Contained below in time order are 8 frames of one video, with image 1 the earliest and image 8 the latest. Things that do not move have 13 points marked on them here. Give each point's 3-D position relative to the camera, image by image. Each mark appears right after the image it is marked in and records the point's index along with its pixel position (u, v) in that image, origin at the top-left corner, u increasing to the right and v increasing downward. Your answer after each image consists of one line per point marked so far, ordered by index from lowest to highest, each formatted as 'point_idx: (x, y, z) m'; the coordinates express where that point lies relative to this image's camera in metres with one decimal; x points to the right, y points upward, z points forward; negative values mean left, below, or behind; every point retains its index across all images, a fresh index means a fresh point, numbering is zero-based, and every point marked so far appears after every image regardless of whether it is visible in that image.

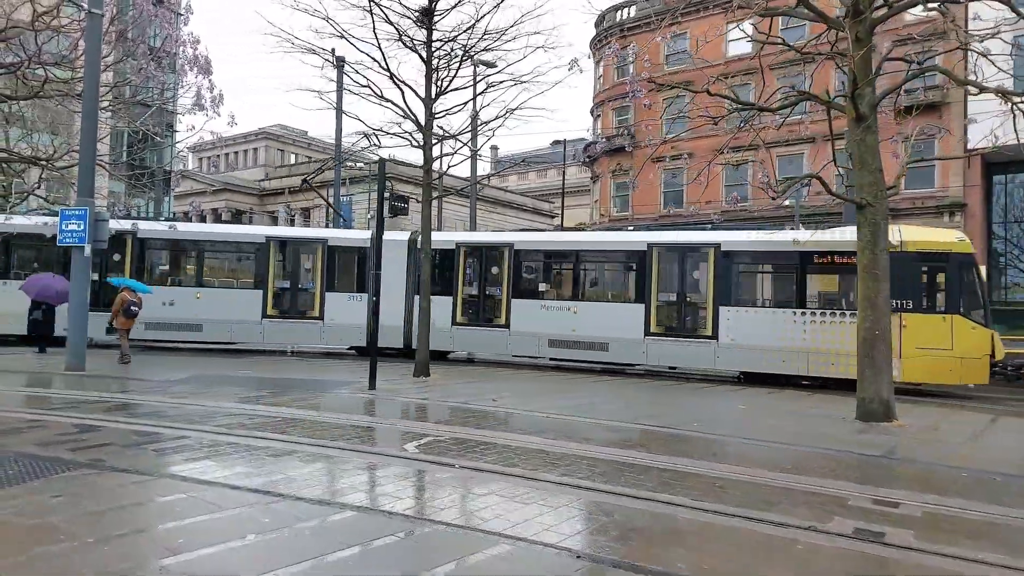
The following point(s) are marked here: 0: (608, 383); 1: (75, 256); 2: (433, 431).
0: (+2.3, -2.2, +14.4) m
1: (-9.4, +0.7, +13.3) m
2: (-1.1, -2.0, +8.7) m
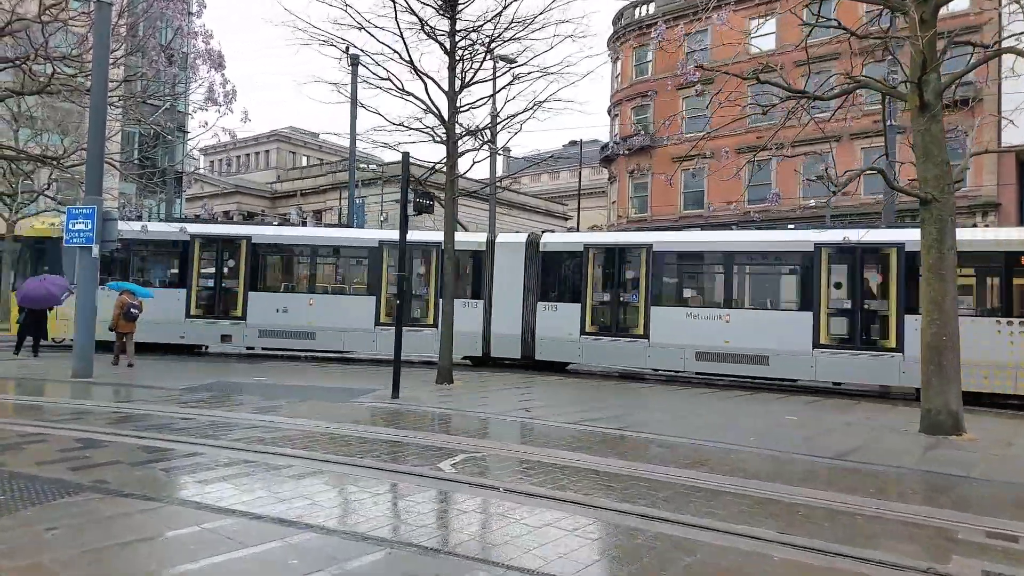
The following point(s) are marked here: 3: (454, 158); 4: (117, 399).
0: (+2.9, -2.3, +13.6) m
1: (-8.8, +0.7, +12.6) m
2: (-0.6, -2.0, +7.9) m
3: (-1.3, +2.9, +13.7) m
4: (-6.6, -1.9, +10.5) m
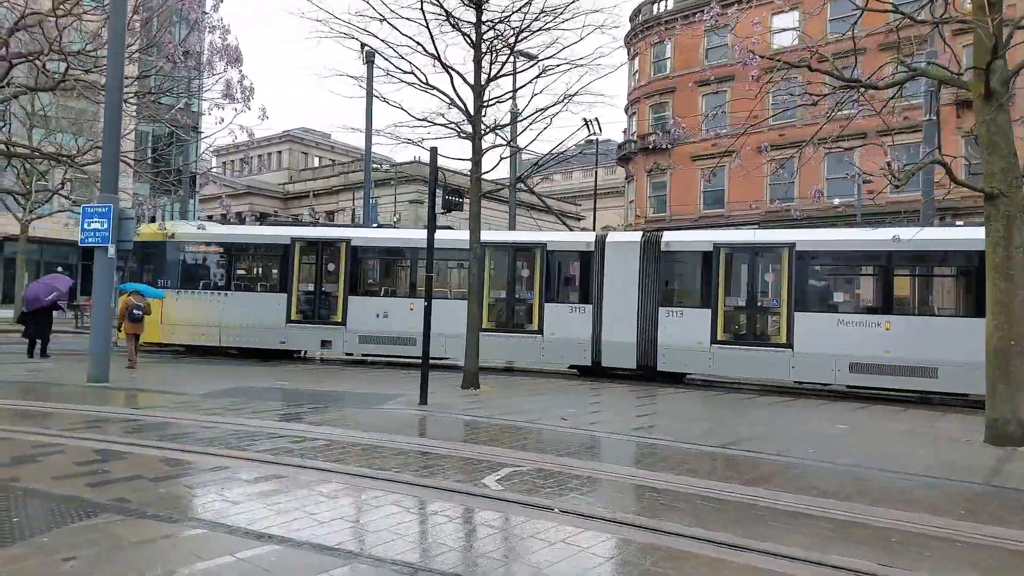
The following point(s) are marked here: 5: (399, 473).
0: (+3.5, -2.3, +13.1) m
1: (-8.2, +0.6, +12.2) m
2: (0.0, -2.0, +7.4) m
3: (-0.7, +2.9, +13.2) m
4: (-6.1, -1.9, +10.0) m
5: (-1.2, -2.0, +6.7) m
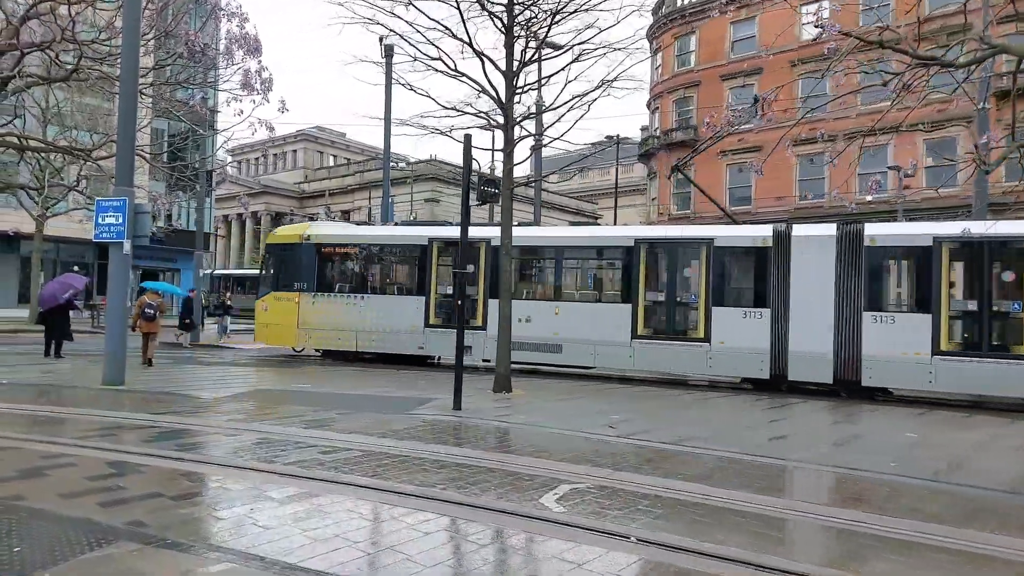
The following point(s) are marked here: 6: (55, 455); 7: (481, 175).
0: (+4.2, -2.2, +12.3) m
1: (-7.5, +0.7, +11.7) m
2: (+0.6, -2.0, +6.7) m
3: (0.0, +2.9, +12.5) m
4: (-5.5, -1.8, +9.4) m
5: (-0.7, -1.9, +6.0) m
6: (-4.8, -1.8, +6.5) m
7: (-0.5, +1.9, +10.2) m
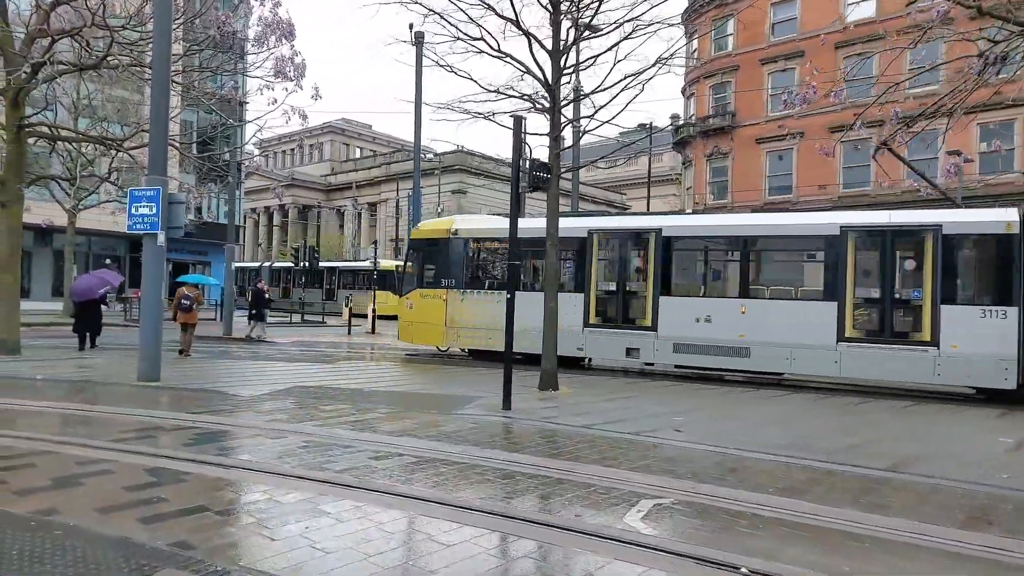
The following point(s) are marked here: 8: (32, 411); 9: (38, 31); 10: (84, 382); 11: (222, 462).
0: (+5.1, -2.1, +11.5) m
1: (-6.6, +0.8, +11.3) m
2: (+1.2, -1.9, +6.0) m
3: (+0.9, +3.1, +11.8) m
4: (-4.7, -1.7, +9.0) m
5: (0.0, -1.9, +5.4) m
6: (-4.1, -1.7, +6.1) m
7: (+0.3, +2.0, +9.6) m
8: (-6.6, -1.7, +8.5) m
9: (-10.1, +5.5, +13.3) m
10: (-7.6, -1.7, +11.1) m
11: (-2.9, -1.7, +6.2) m
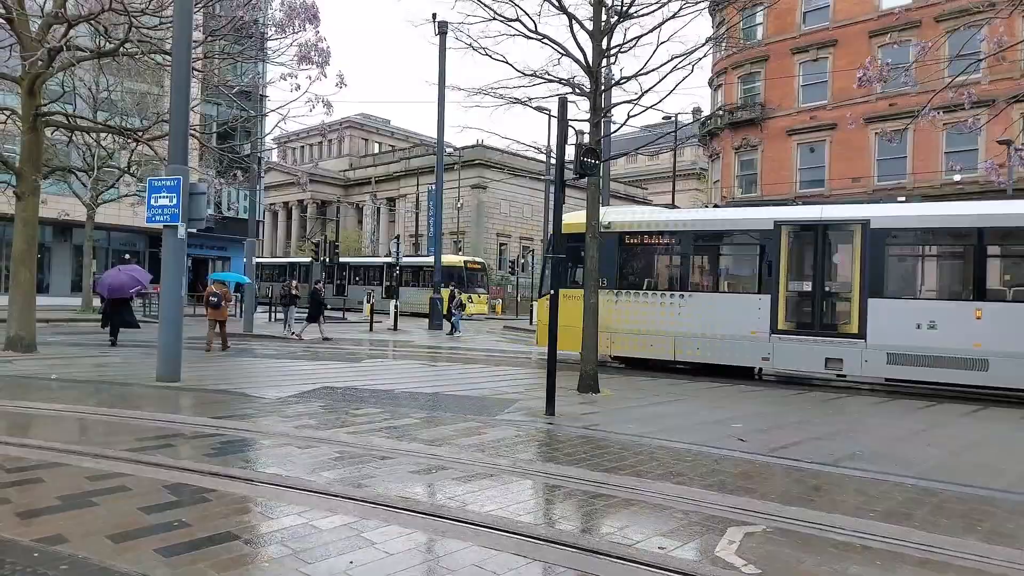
0: (+5.7, -2.0, +10.7) m
1: (-6.0, +0.9, +10.7) m
2: (+1.8, -1.9, +5.3) m
3: (+1.6, +3.1, +11.1) m
4: (-4.1, -1.7, +8.4) m
5: (+0.5, -1.8, +4.7) m
6: (-3.6, -1.6, +5.5) m
7: (+0.9, +2.1, +8.9) m
8: (-6.0, -1.6, +8.0) m
9: (-9.4, +5.6, +12.8) m
10: (-7.0, -1.6, +10.5) m
11: (-2.4, -1.7, +5.6) m
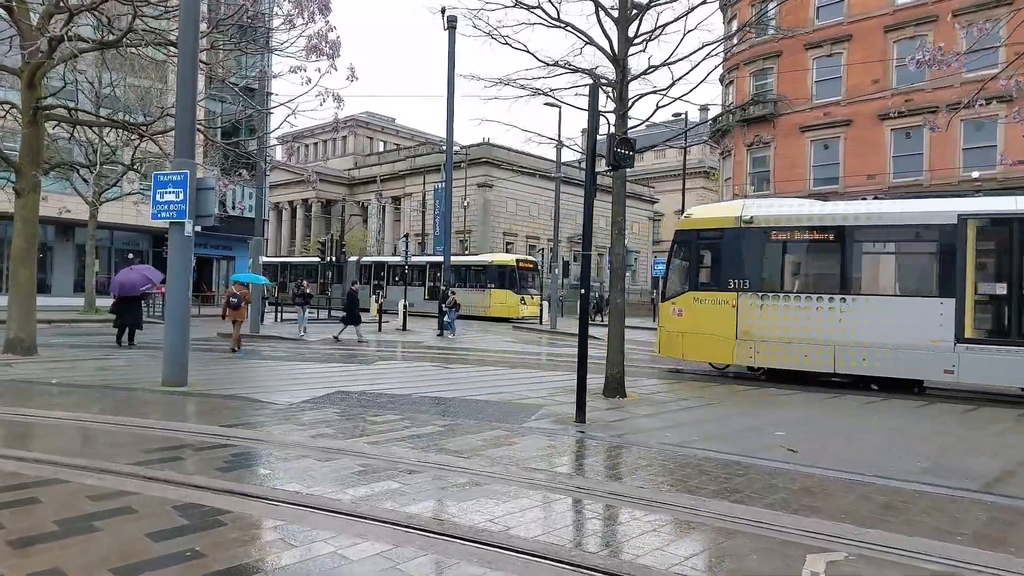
0: (+6.1, -2.0, +10.1) m
1: (-5.6, +0.9, +10.2) m
2: (+2.1, -1.8, +4.8) m
3: (+1.9, +3.2, +10.5) m
4: (-3.7, -1.7, +7.9) m
5: (+0.9, -1.8, +4.2) m
6: (-3.2, -1.6, +5.0) m
7: (+1.3, +2.1, +8.3) m
8: (-5.6, -1.6, +7.5) m
9: (-9.0, +5.6, +12.3) m
10: (-6.6, -1.6, +10.1) m
11: (-2.0, -1.7, +5.1) m
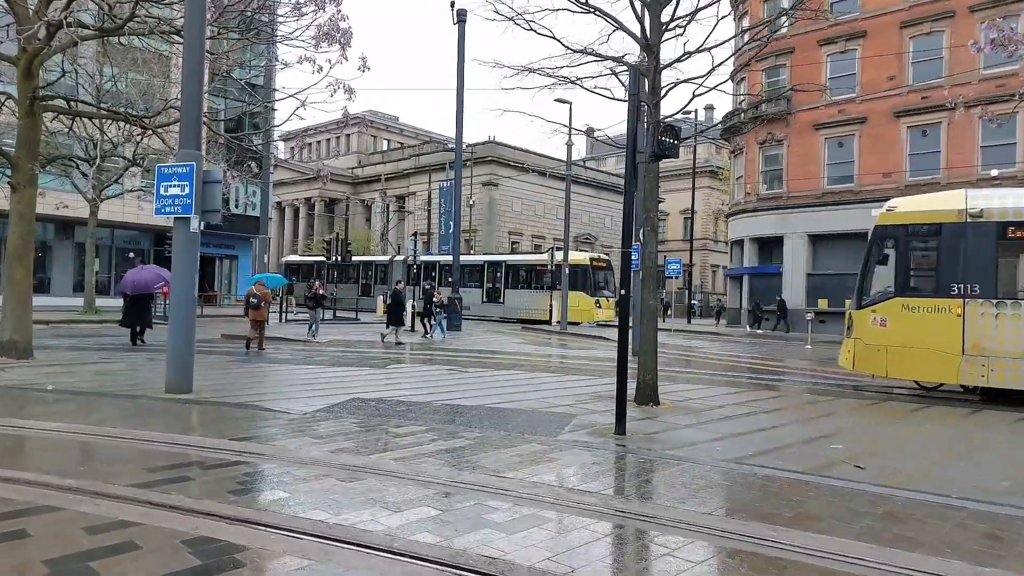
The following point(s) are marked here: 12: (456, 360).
0: (+6.5, -2.0, +9.5) m
1: (-5.2, +0.9, +9.6) m
2: (+2.5, -1.9, +4.2) m
3: (+2.4, +3.1, +9.9) m
4: (-3.3, -1.7, +7.2) m
5: (+1.3, -1.8, +3.6) m
6: (-2.8, -1.6, +4.3) m
7: (+1.7, +2.1, +7.7) m
8: (-5.2, -1.6, +6.9) m
9: (-8.6, +5.6, +11.7) m
10: (-6.2, -1.6, +9.4) m
11: (-1.6, -1.7, +4.4) m
12: (-1.6, -2.0, +17.3) m
